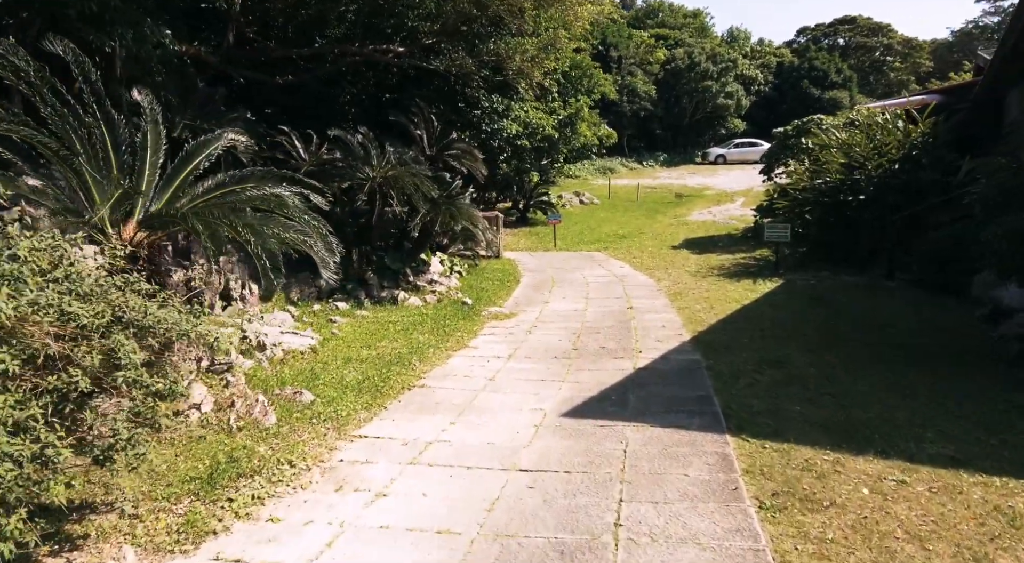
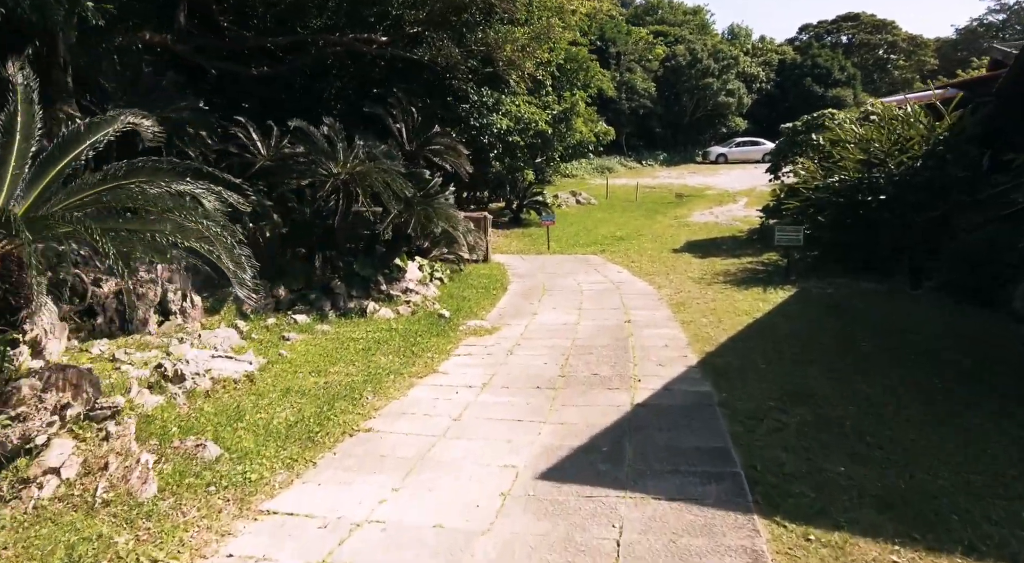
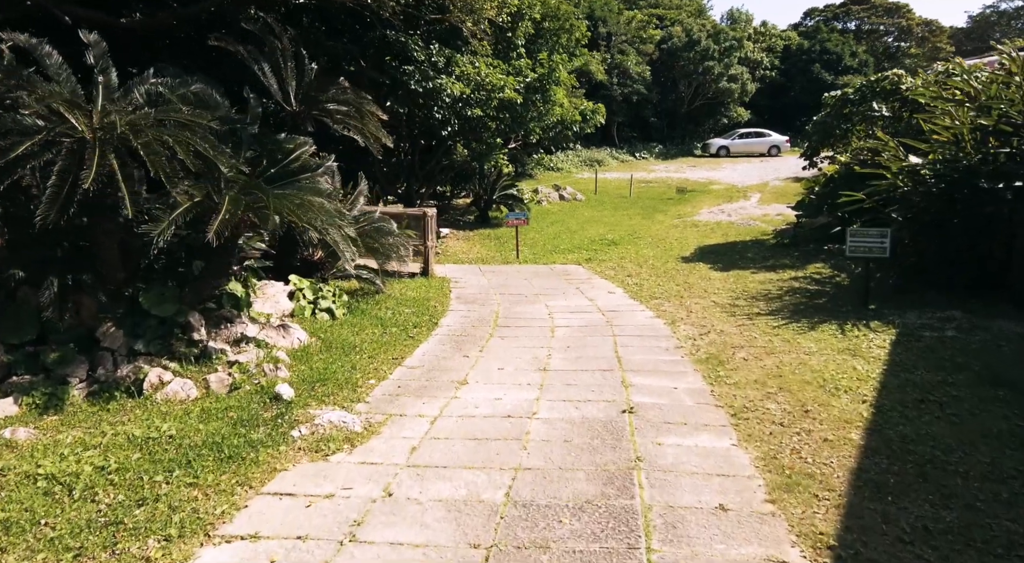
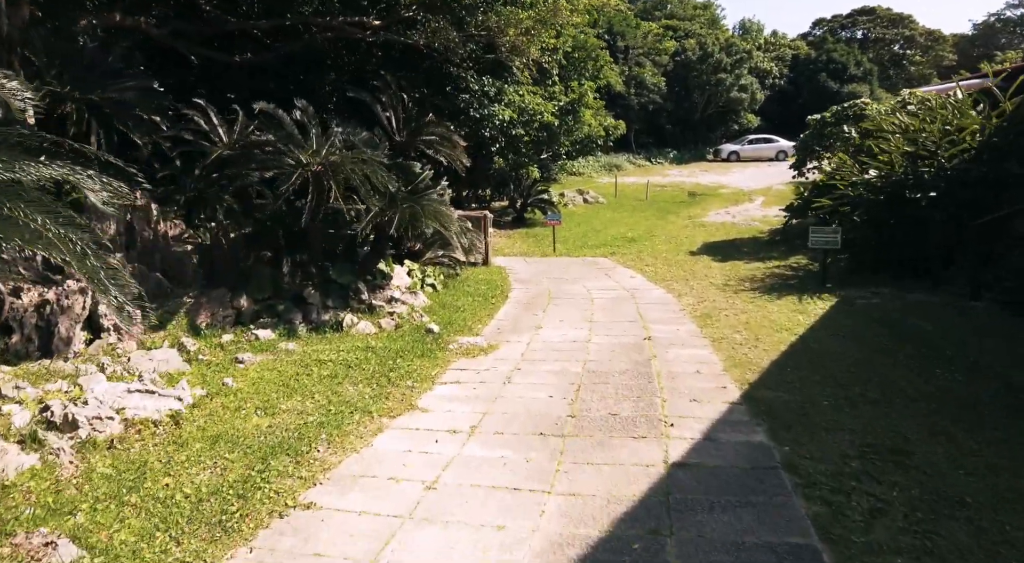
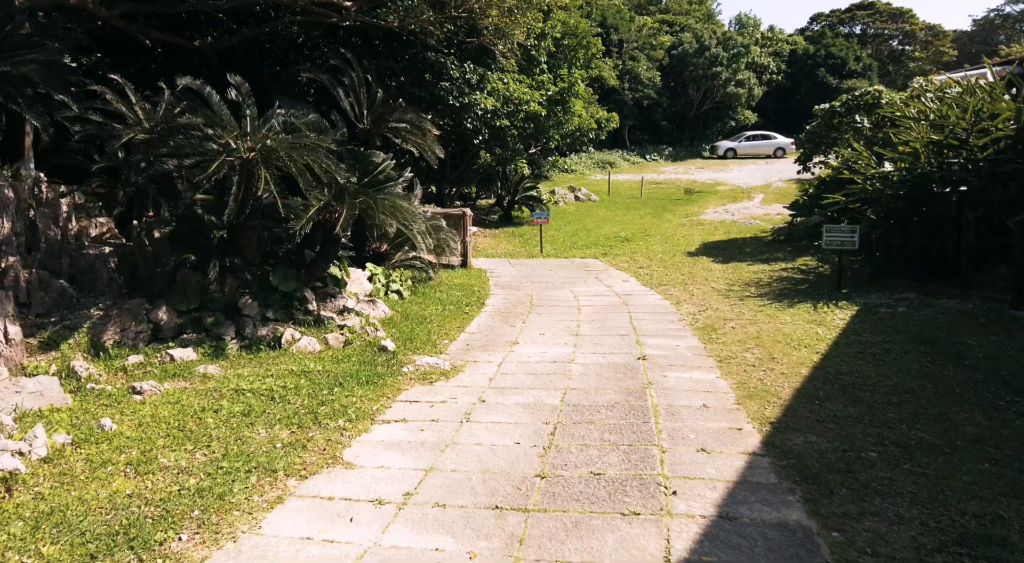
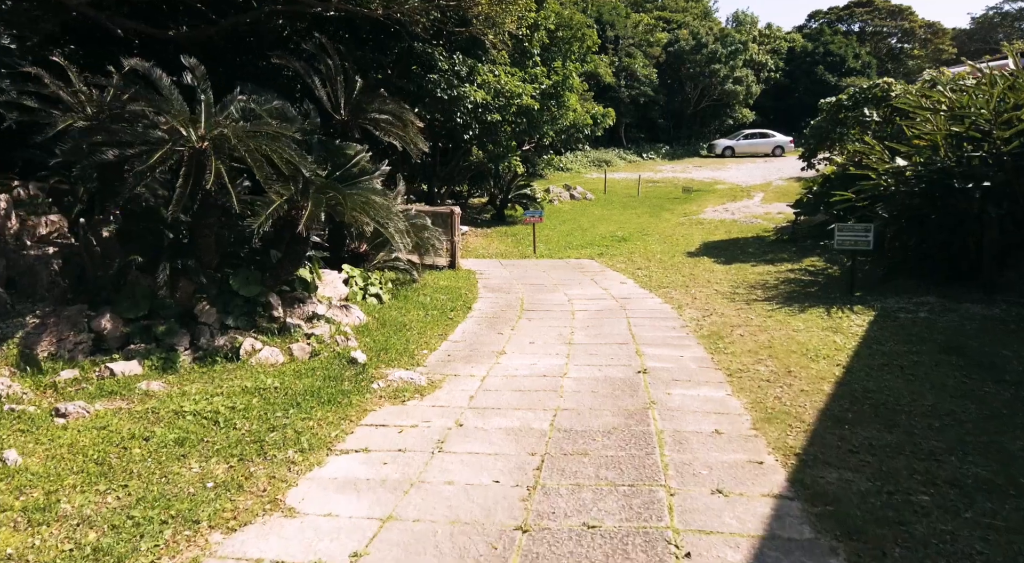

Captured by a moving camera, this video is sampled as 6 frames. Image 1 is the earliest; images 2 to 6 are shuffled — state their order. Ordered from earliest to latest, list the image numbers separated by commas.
2, 4, 5, 6, 3
